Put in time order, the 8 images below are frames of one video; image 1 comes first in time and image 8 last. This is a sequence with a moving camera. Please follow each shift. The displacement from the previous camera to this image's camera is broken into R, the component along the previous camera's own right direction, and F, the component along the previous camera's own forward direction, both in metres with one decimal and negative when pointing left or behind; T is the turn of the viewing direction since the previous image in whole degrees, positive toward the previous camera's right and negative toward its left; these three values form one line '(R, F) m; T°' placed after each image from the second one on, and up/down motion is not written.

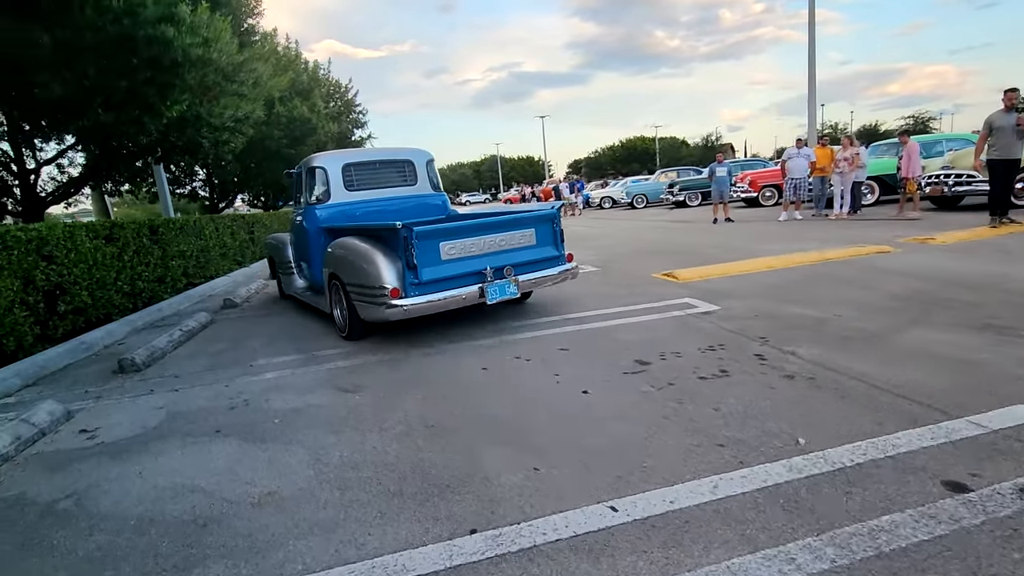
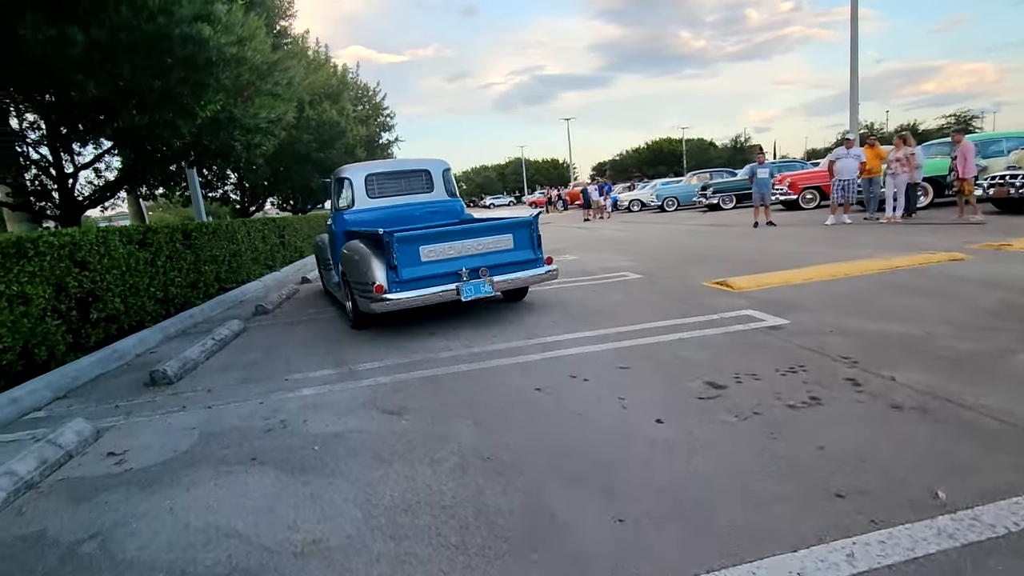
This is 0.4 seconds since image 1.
(-0.3, +0.4) m; -2°
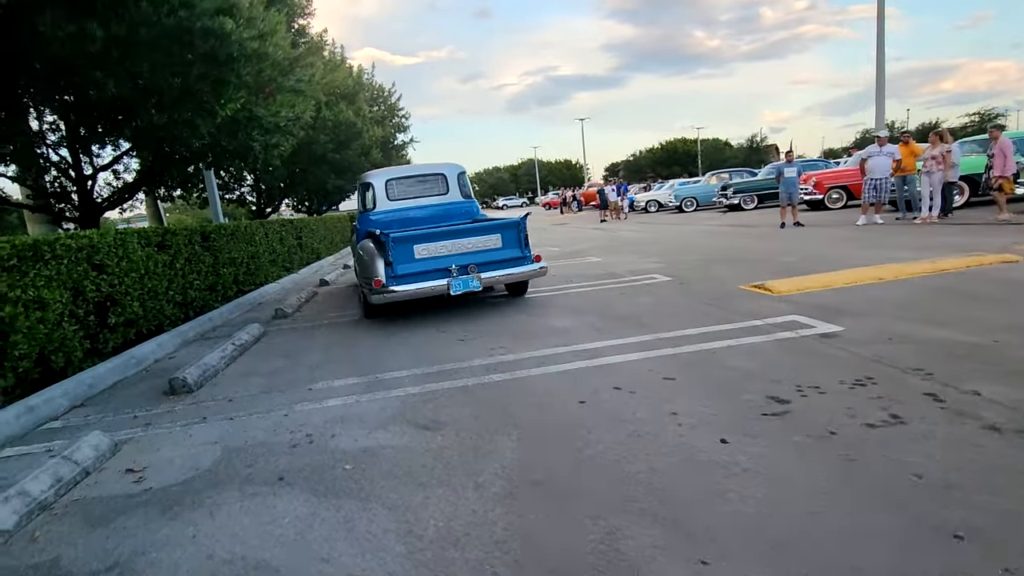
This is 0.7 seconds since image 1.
(-0.2, +0.3) m; -1°
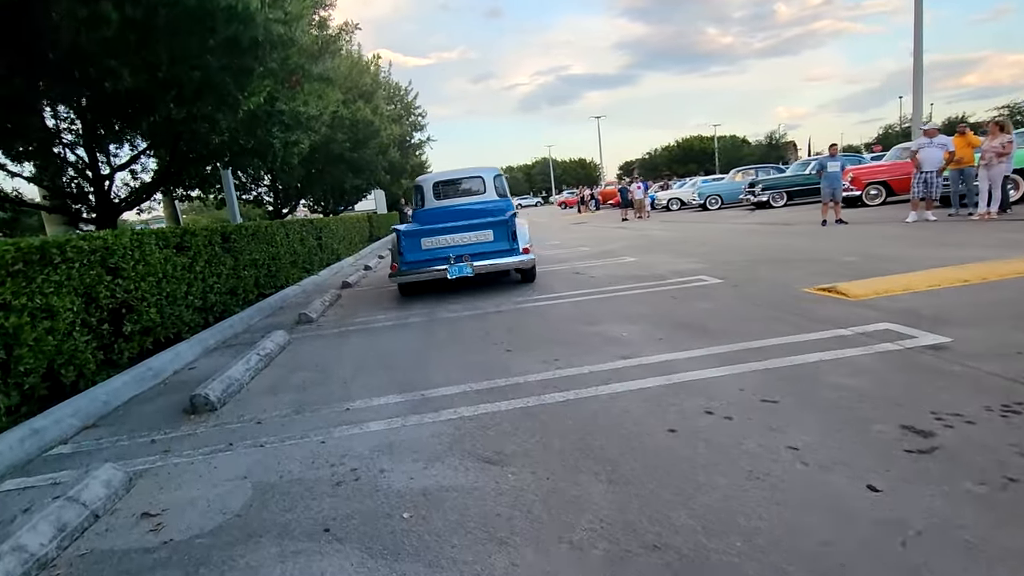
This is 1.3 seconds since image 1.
(-0.4, +0.5) m; -1°
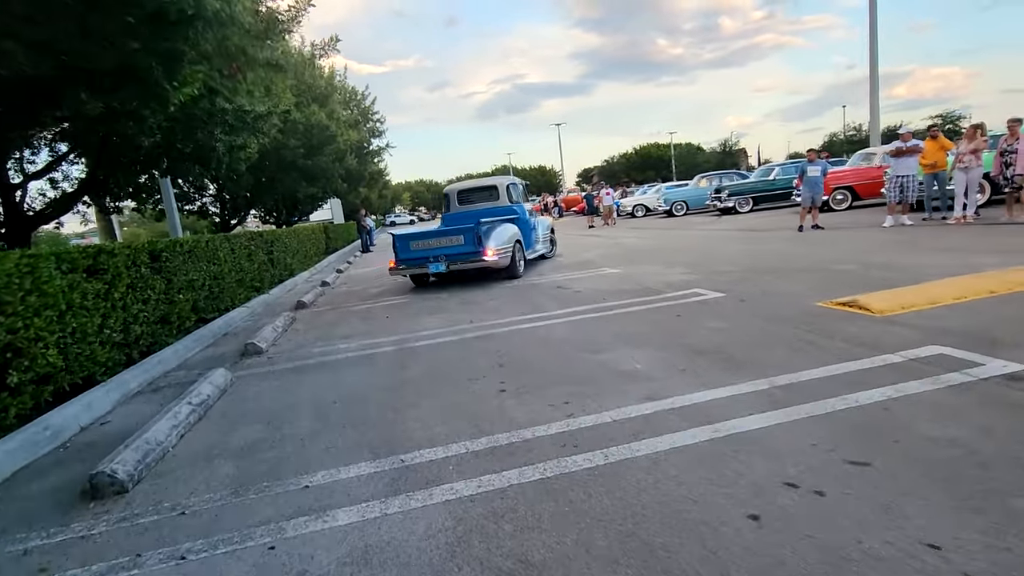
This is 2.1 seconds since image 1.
(-0.3, +0.9) m; +4°
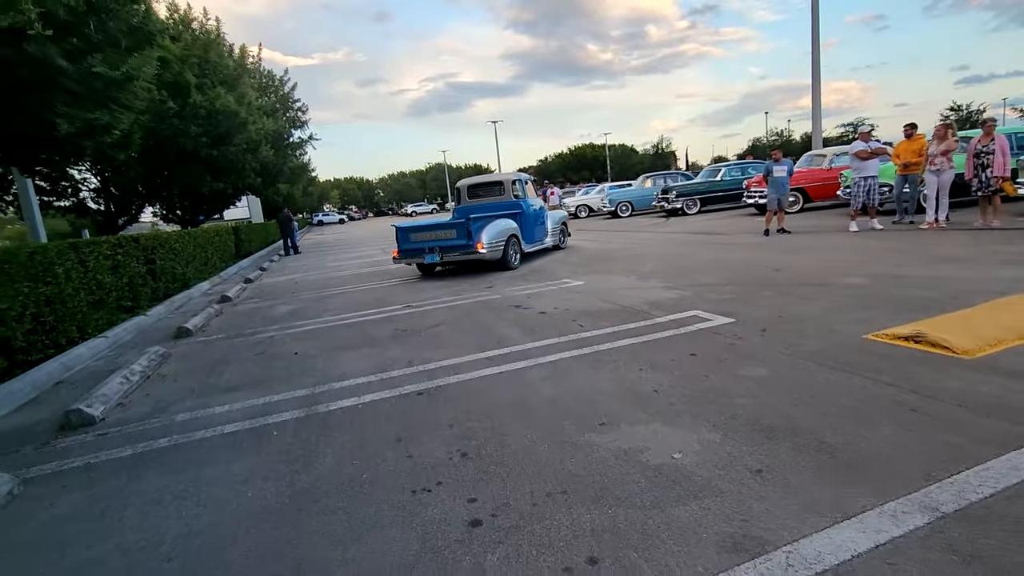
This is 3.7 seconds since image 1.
(-0.2, +1.8) m; +7°
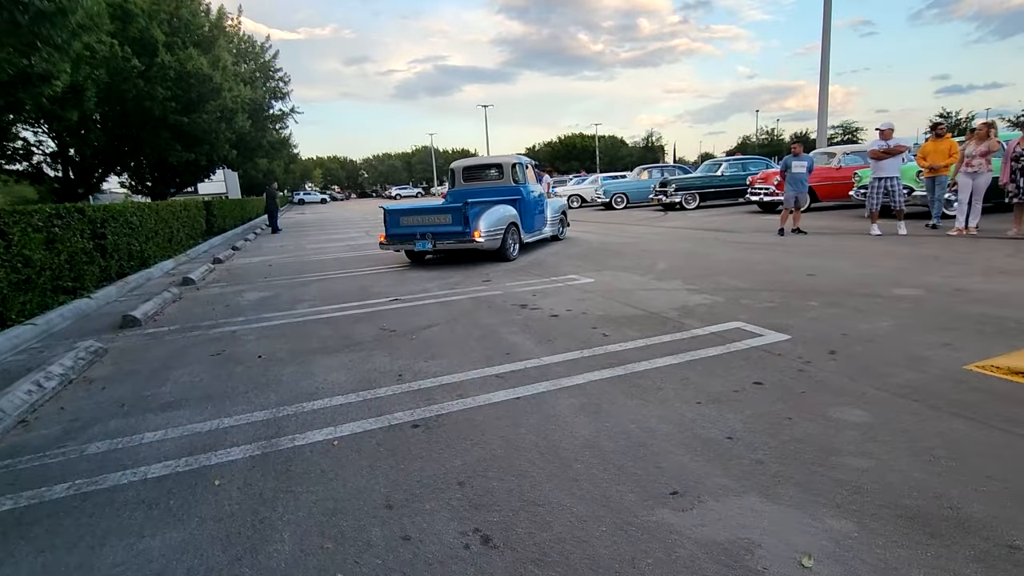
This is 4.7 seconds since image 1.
(-0.3, +1.0) m; +2°
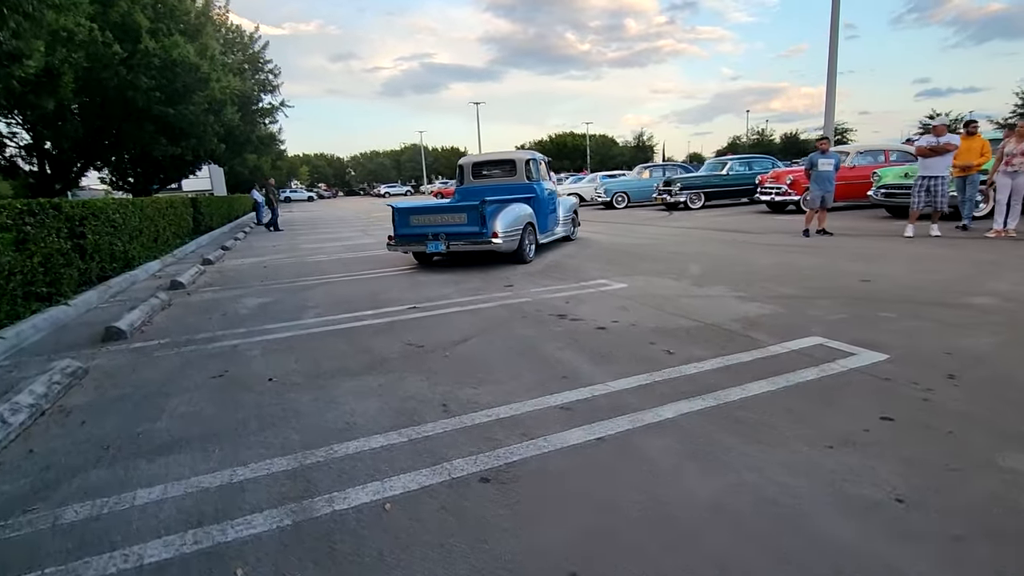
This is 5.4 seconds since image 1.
(-0.5, +0.7) m; +1°
